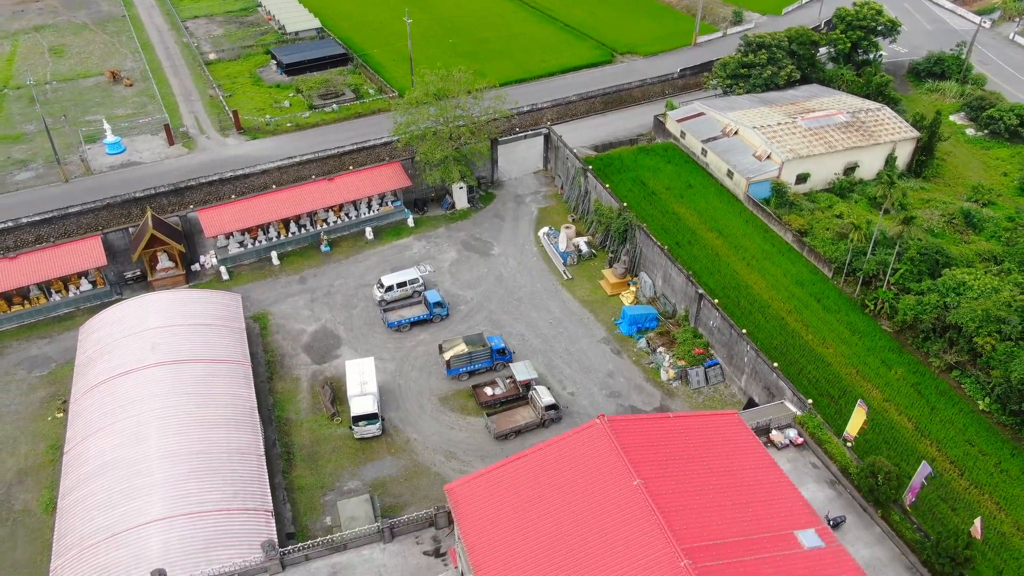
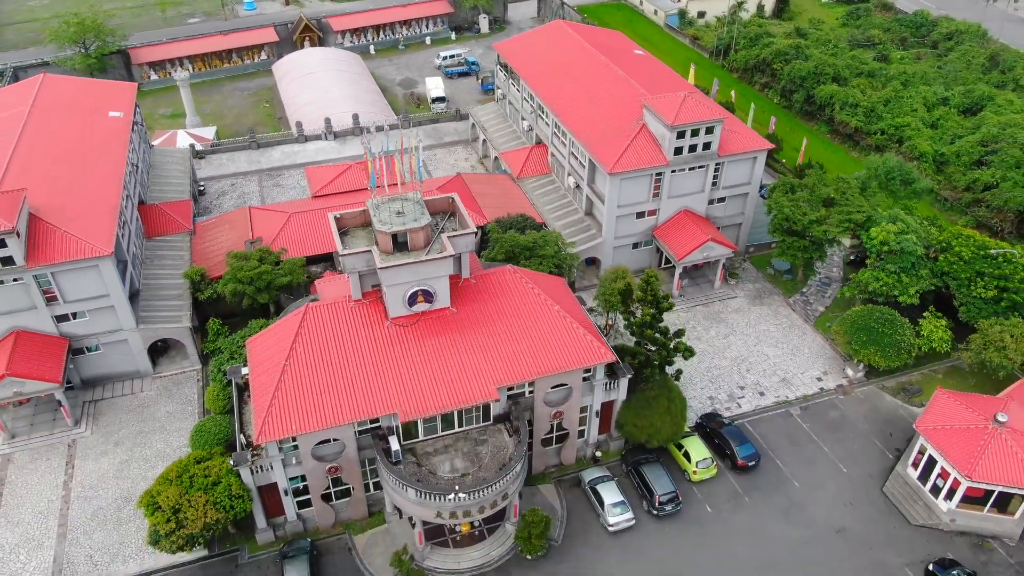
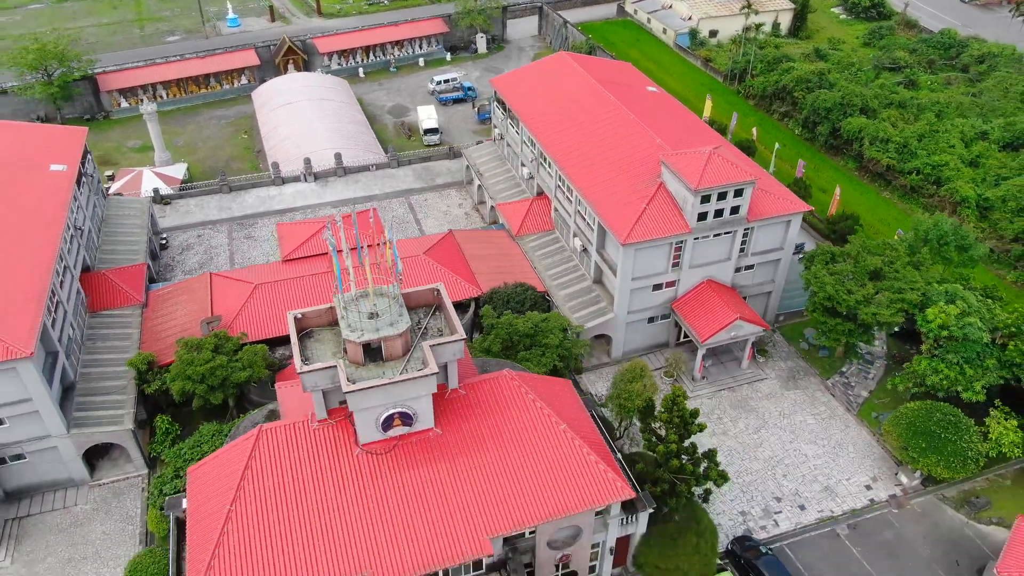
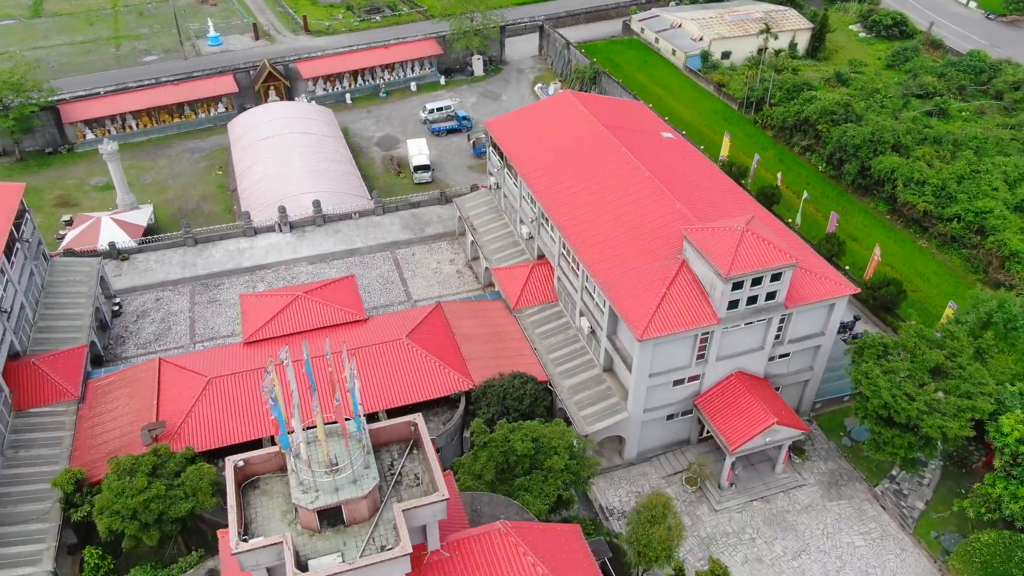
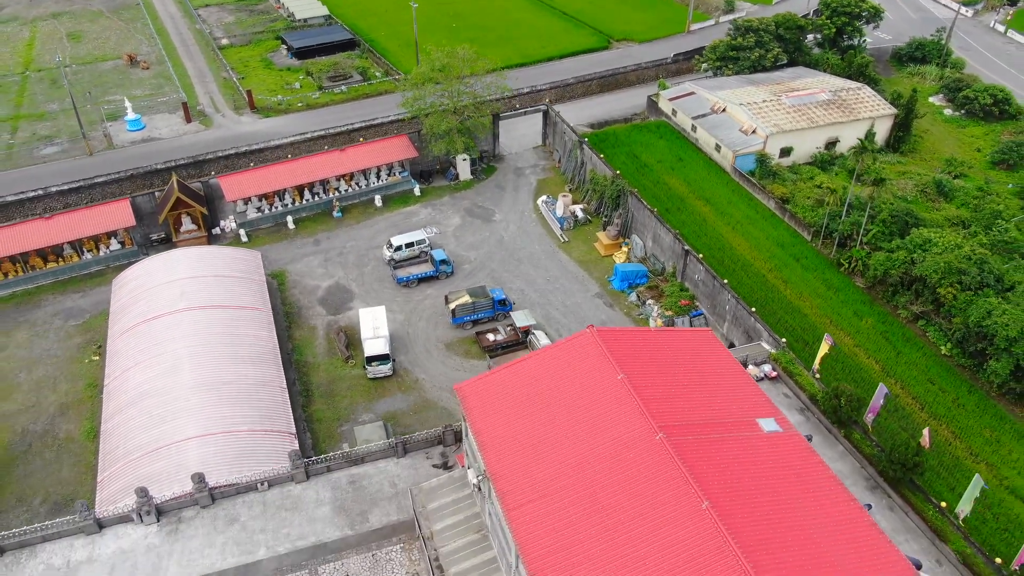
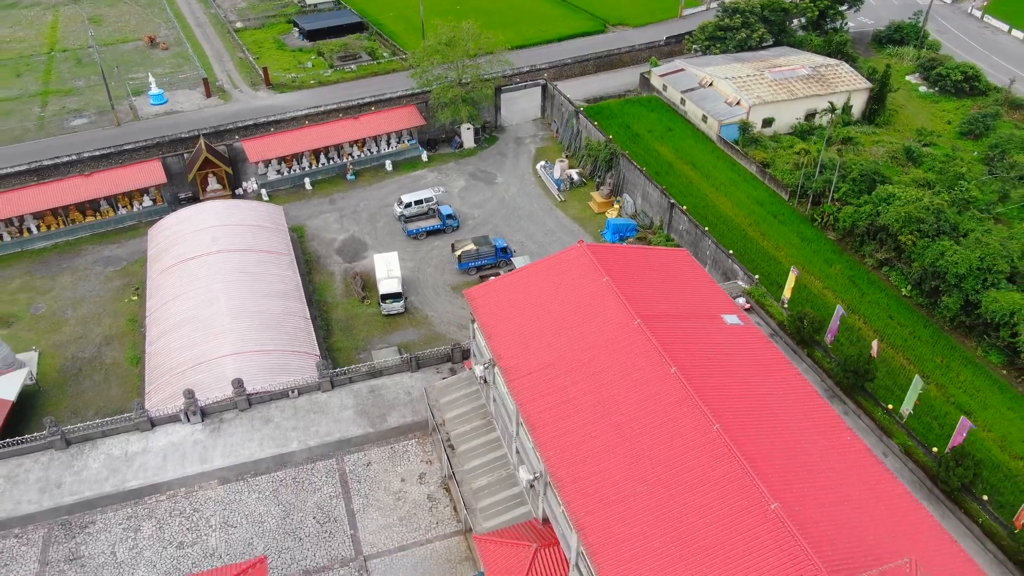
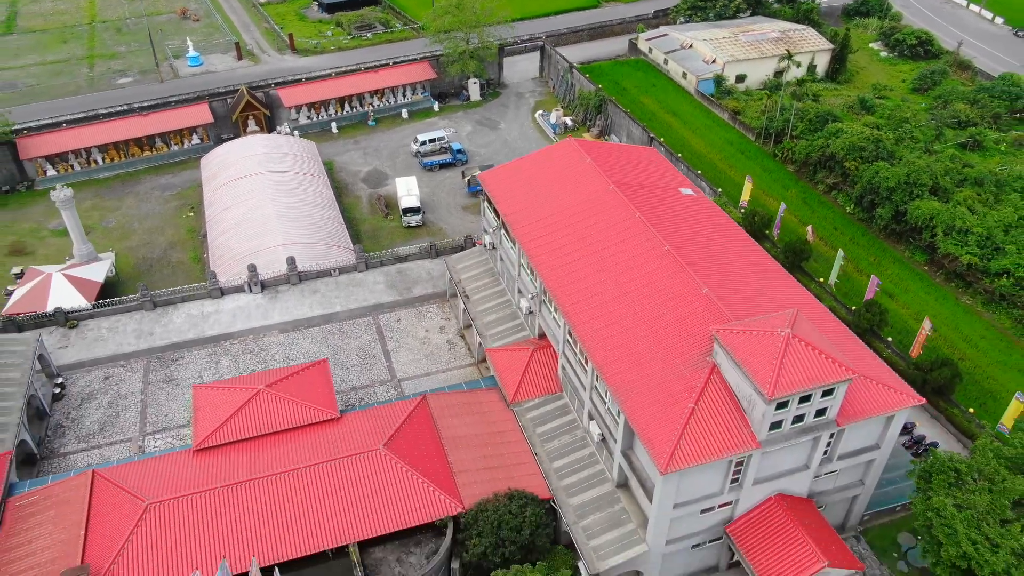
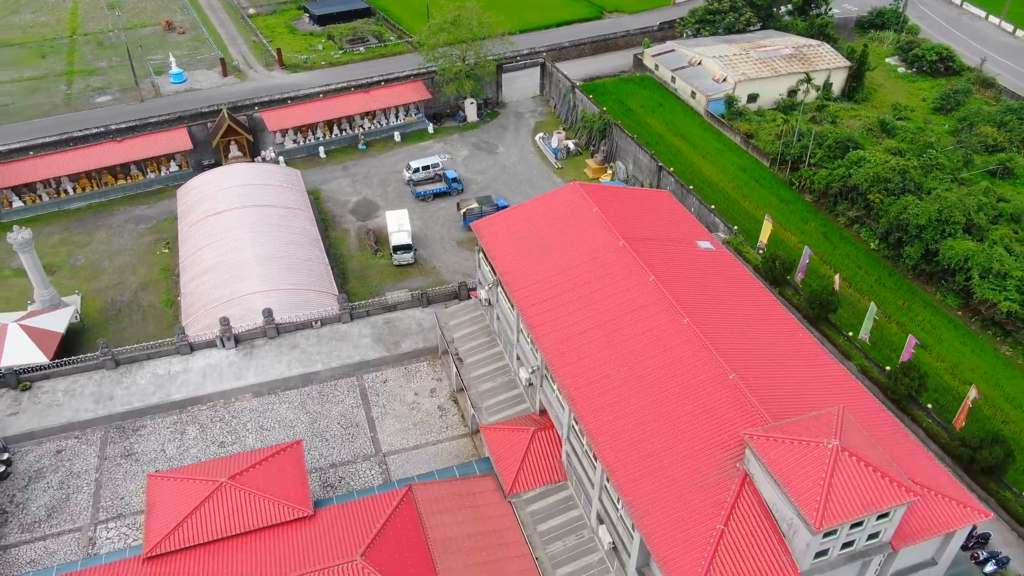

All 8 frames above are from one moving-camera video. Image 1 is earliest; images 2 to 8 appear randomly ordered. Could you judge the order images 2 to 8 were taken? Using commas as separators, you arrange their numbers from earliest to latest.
5, 6, 8, 7, 4, 3, 2
